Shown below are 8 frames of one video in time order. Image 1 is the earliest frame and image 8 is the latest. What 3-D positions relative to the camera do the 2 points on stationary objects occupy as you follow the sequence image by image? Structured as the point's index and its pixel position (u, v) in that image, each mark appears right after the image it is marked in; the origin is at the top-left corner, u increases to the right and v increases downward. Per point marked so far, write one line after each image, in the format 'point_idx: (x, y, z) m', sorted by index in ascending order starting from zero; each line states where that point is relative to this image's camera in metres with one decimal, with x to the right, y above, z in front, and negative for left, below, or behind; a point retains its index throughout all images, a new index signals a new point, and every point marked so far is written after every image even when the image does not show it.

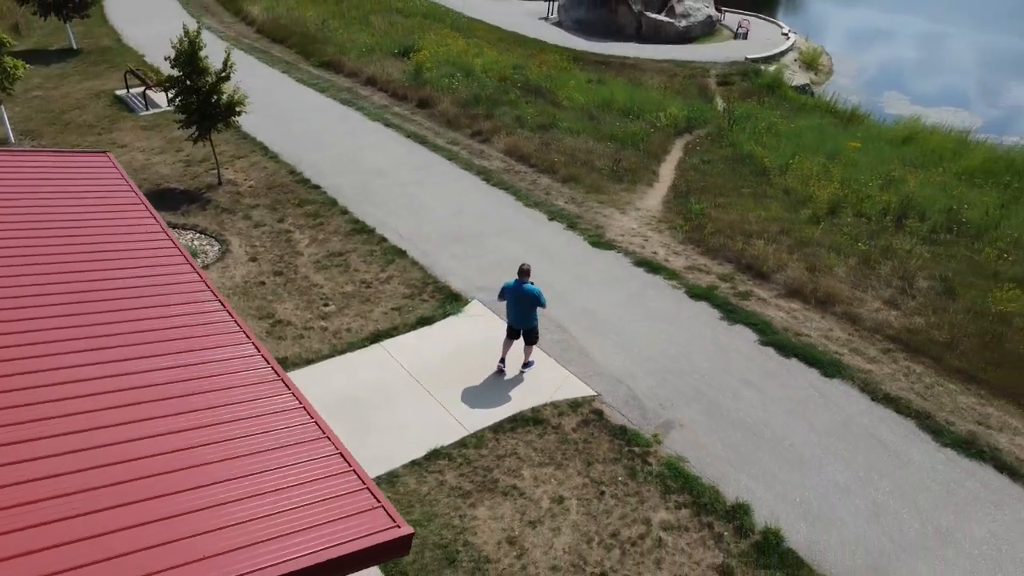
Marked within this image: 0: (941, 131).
0: (+9.9, +3.6, +18.8) m
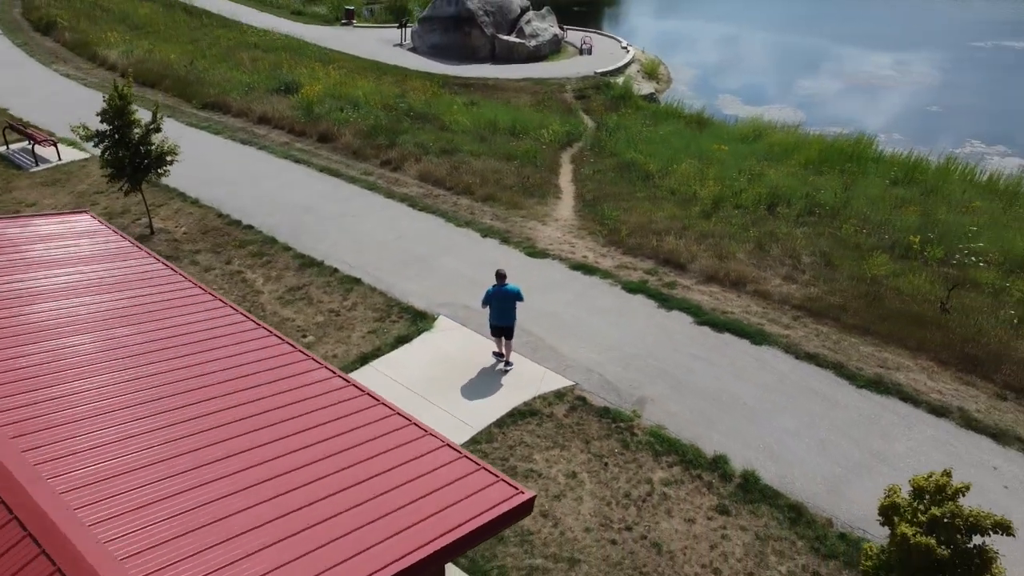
0: (+7.0, +4.2, +21.3) m
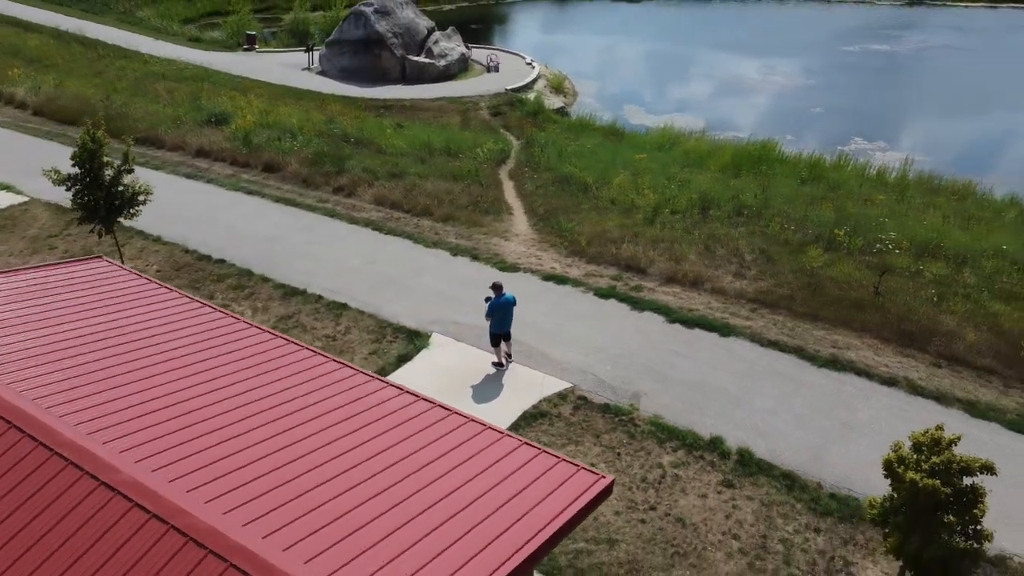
0: (+4.9, +4.3, +22.7) m
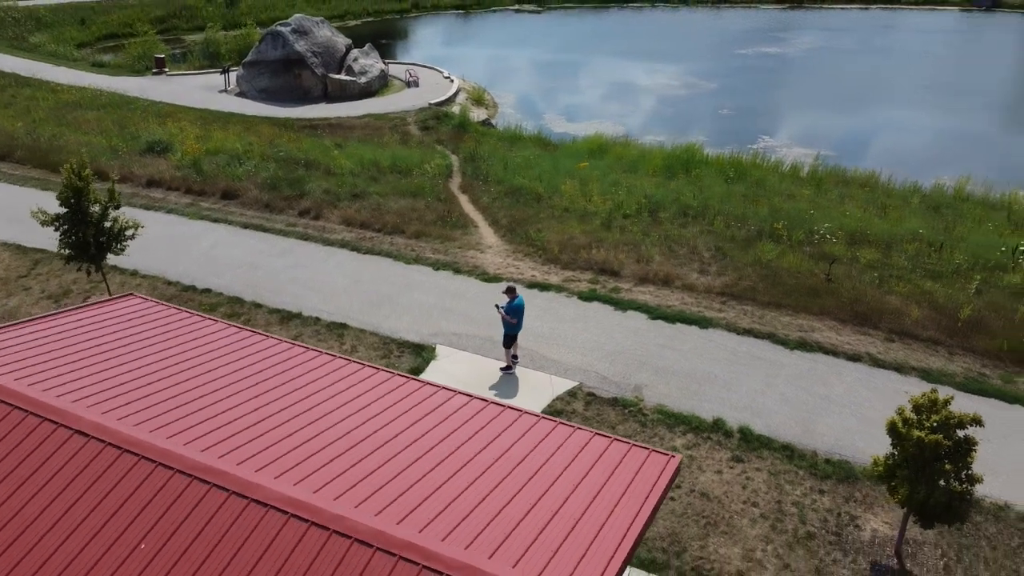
0: (+2.9, +4.3, +23.8) m
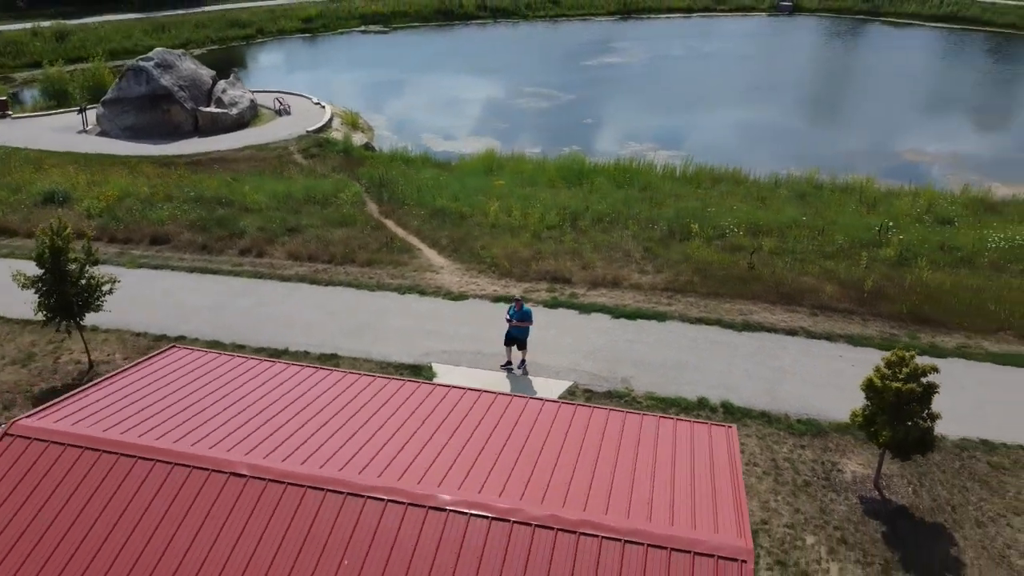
0: (-0.4, +4.1, +25.0) m
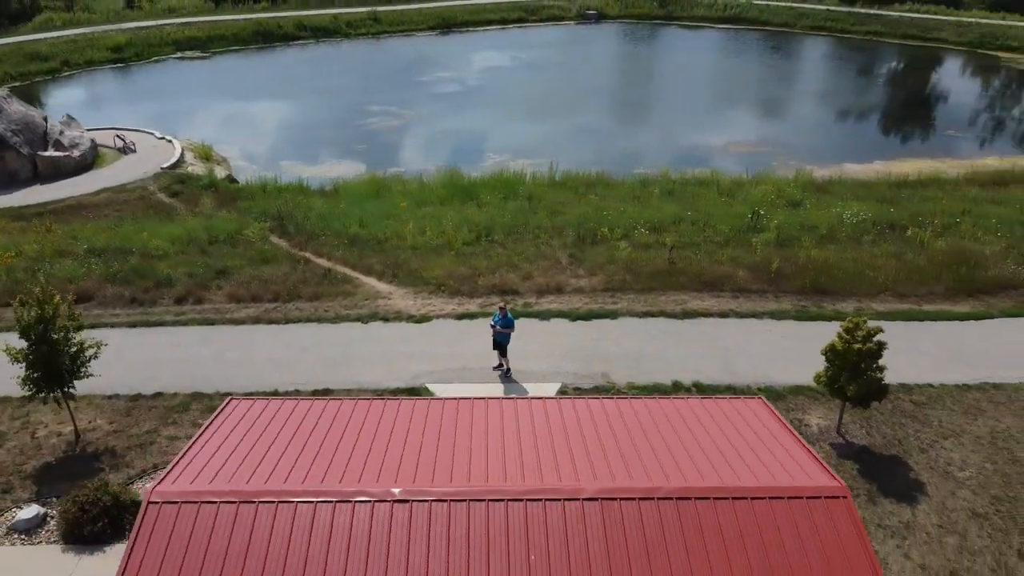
0: (-4.2, +3.4, +25.3) m
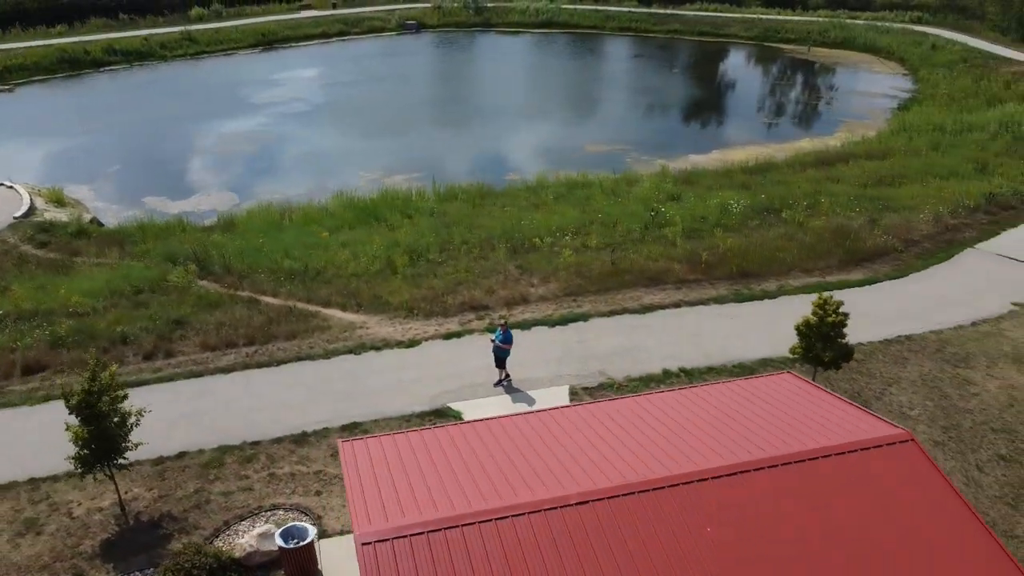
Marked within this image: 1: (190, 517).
0: (-7.6, +2.5, +24.8) m
1: (-3.8, -2.7, +9.6) m
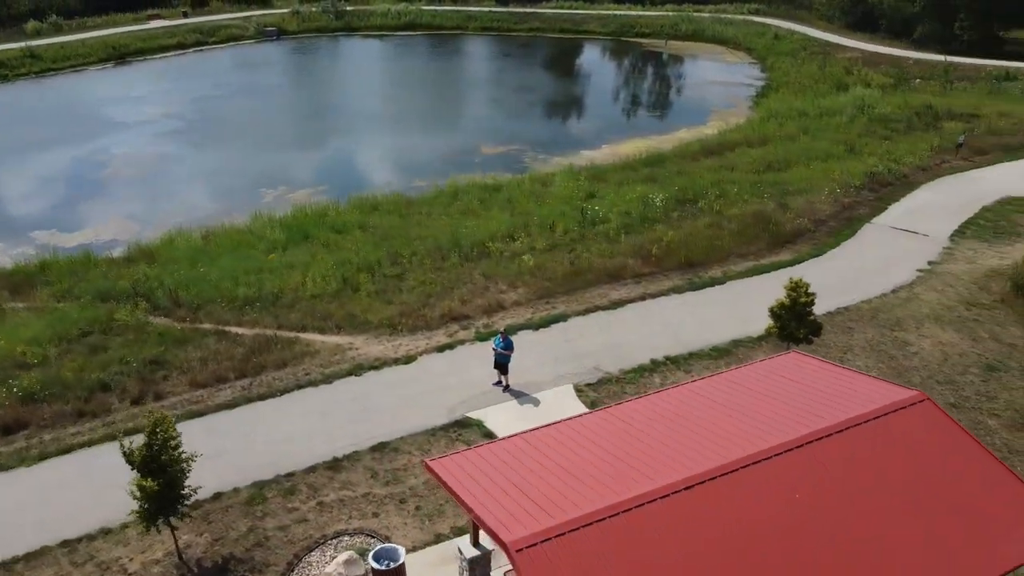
0: (-9.8, +1.6, +23.9) m
1: (-3.0, -3.1, +9.6) m
